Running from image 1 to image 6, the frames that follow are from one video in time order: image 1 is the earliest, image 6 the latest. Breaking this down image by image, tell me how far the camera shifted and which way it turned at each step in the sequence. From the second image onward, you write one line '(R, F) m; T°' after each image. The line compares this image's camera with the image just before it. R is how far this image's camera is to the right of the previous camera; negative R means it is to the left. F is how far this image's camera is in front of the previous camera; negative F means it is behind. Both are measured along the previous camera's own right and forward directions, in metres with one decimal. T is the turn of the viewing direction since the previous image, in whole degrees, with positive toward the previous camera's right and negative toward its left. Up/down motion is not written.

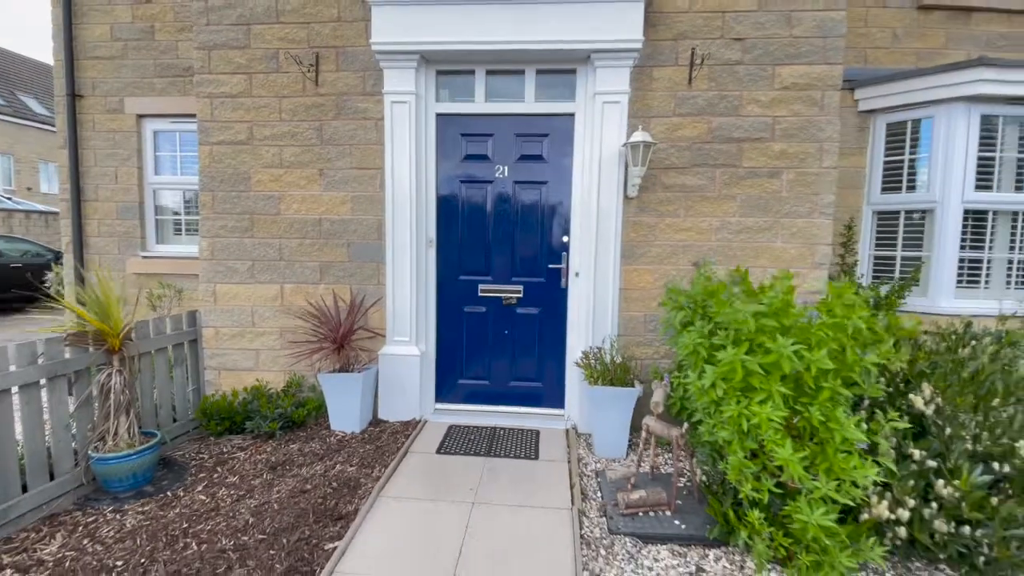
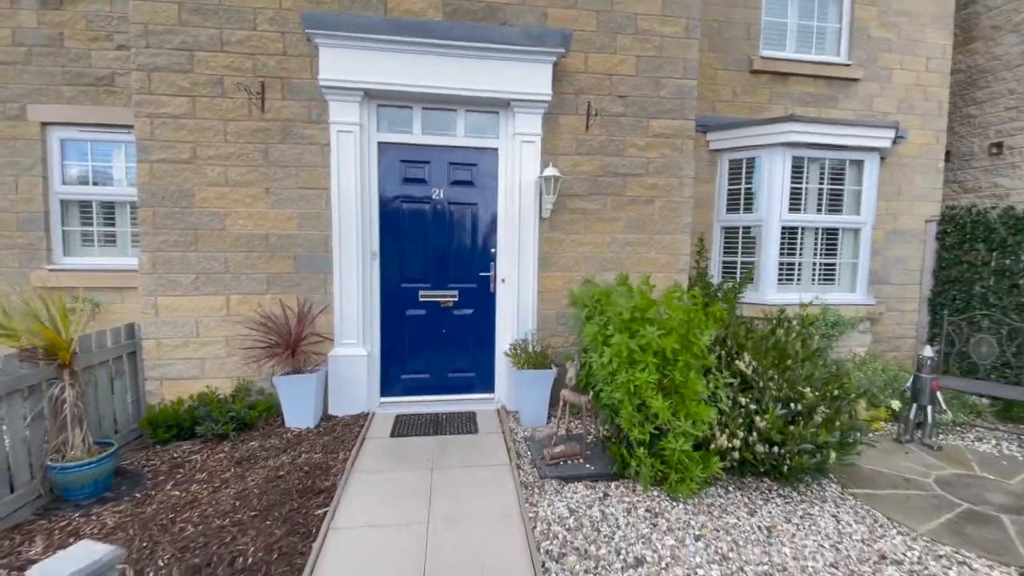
(-0.3, -0.6) m; +12°
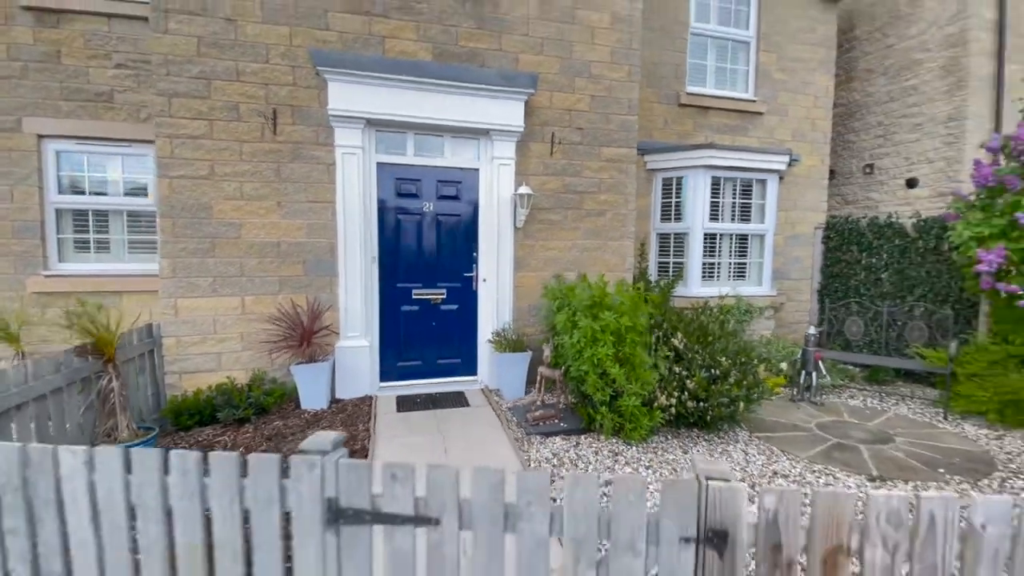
(-0.4, -0.8) m; +7°
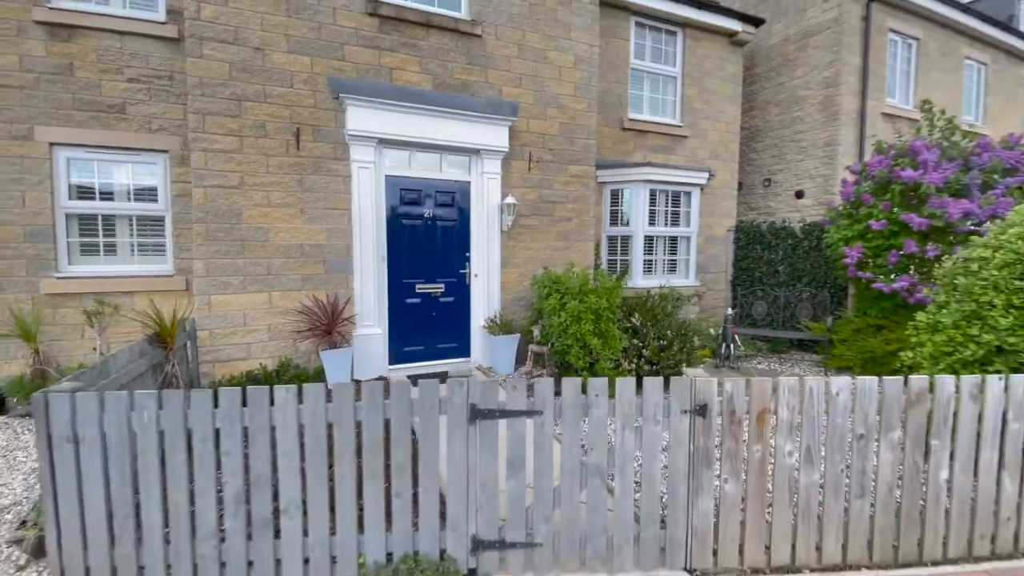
(-0.7, -0.9) m; +9°
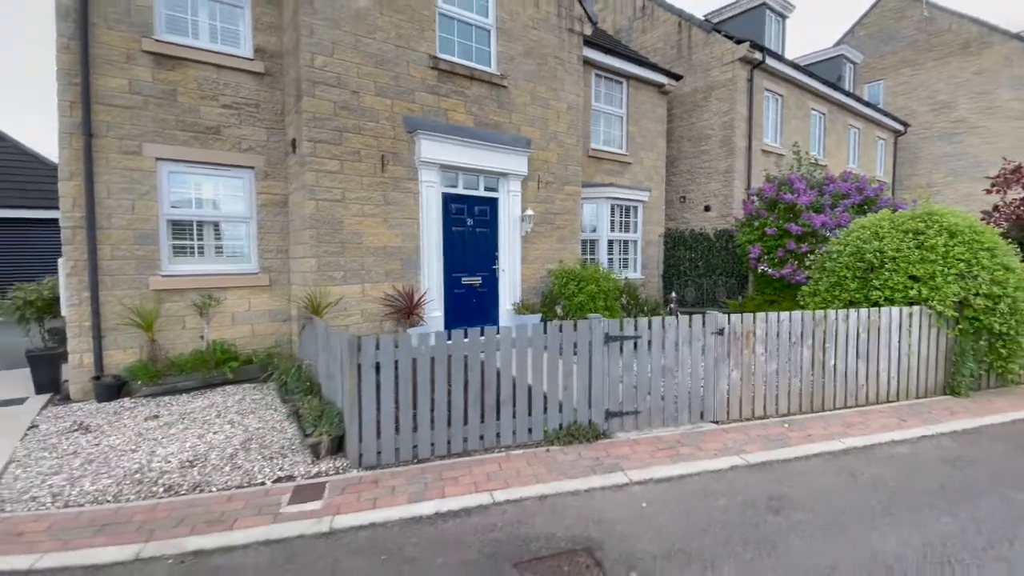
(-1.9, -1.5) m; +12°
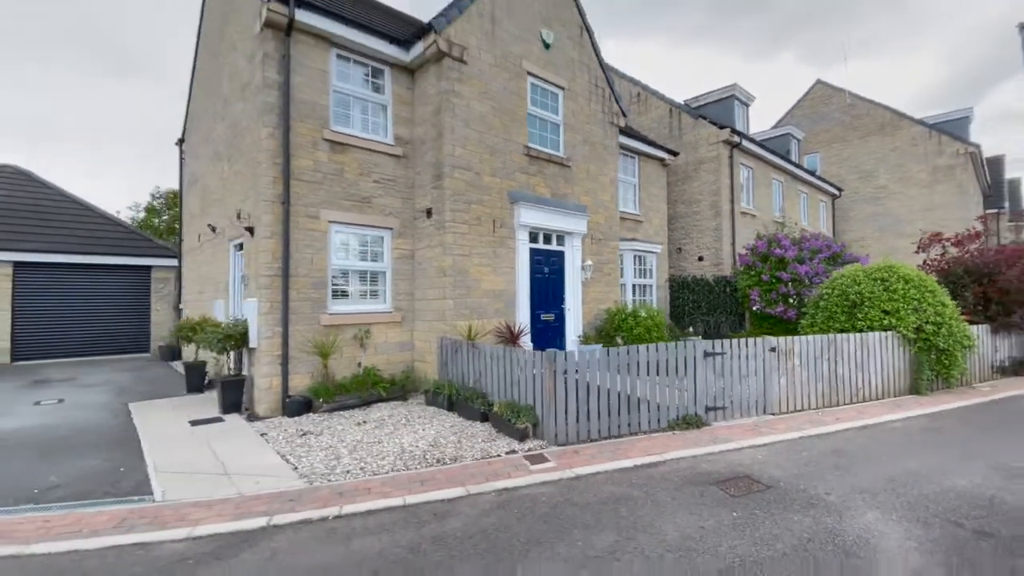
(-2.2, -1.6) m; +6°
